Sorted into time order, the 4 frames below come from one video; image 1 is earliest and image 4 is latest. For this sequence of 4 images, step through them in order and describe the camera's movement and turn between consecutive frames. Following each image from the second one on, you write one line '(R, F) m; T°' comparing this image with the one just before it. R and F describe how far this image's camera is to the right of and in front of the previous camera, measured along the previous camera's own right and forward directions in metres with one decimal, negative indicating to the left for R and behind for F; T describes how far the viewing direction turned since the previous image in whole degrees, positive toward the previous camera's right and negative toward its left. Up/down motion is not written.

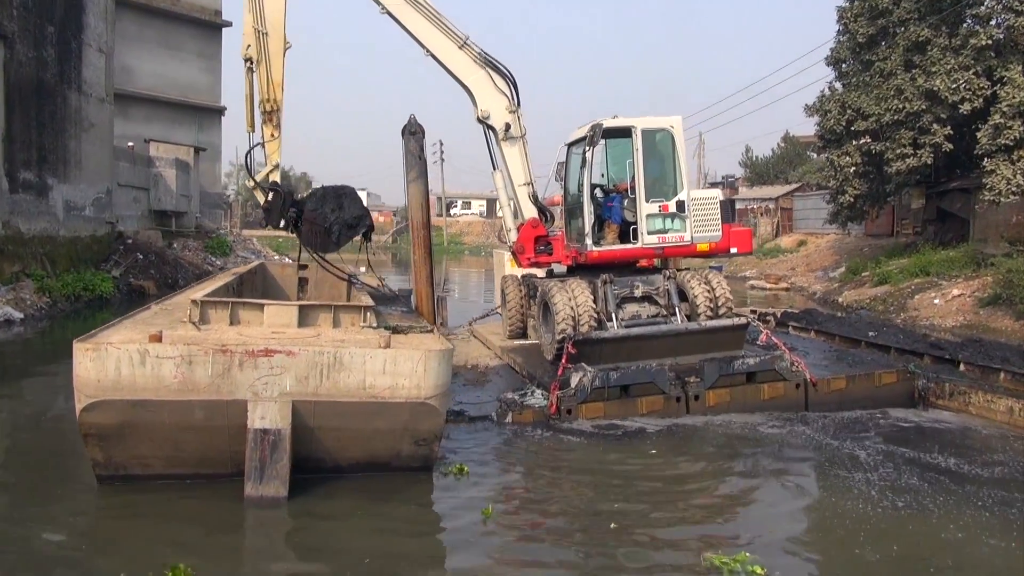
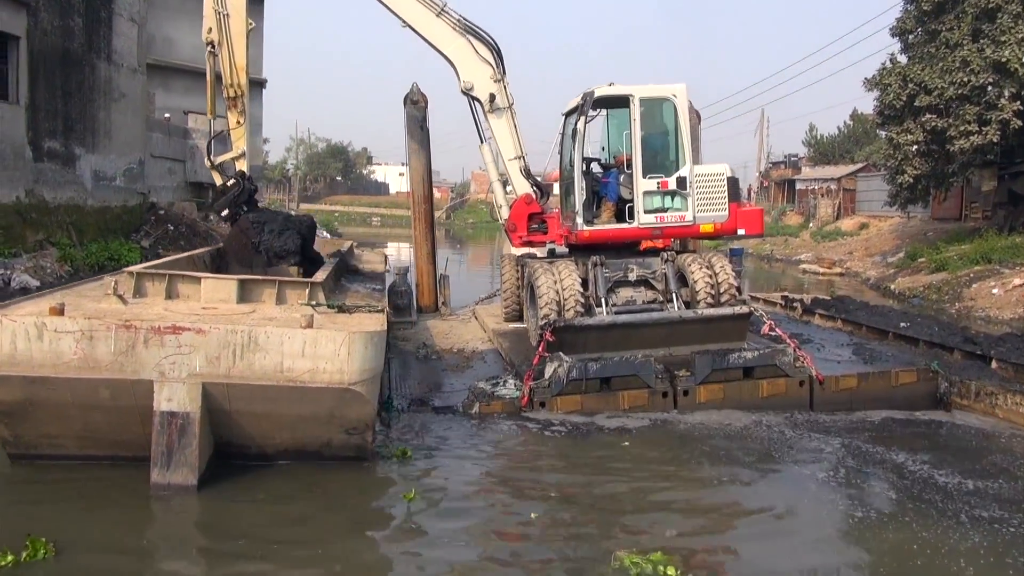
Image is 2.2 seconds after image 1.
(+0.8, +0.6) m; -5°
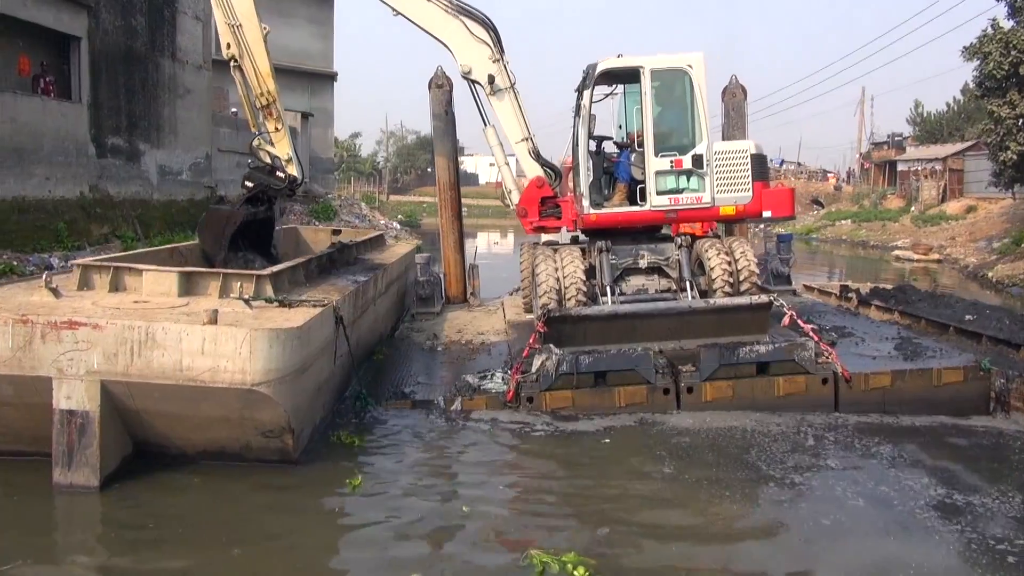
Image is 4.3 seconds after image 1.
(+0.9, +0.5) m; -7°
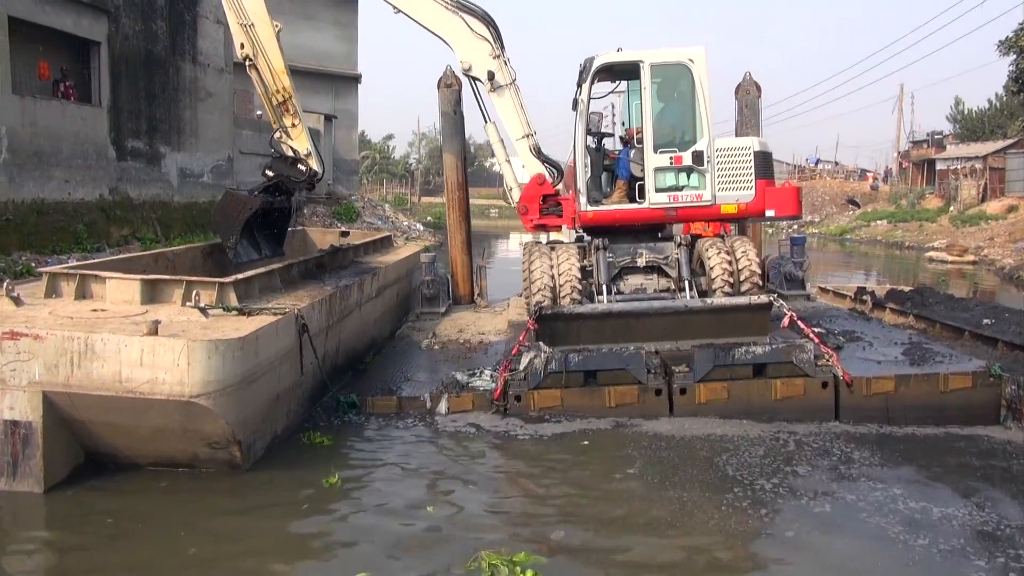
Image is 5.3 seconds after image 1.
(+0.4, +0.2) m; -3°
